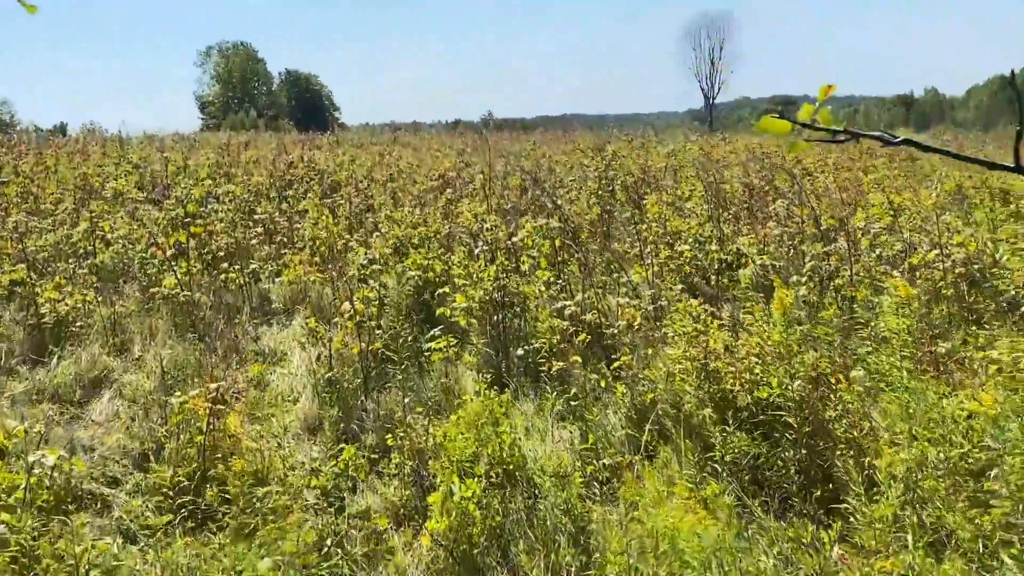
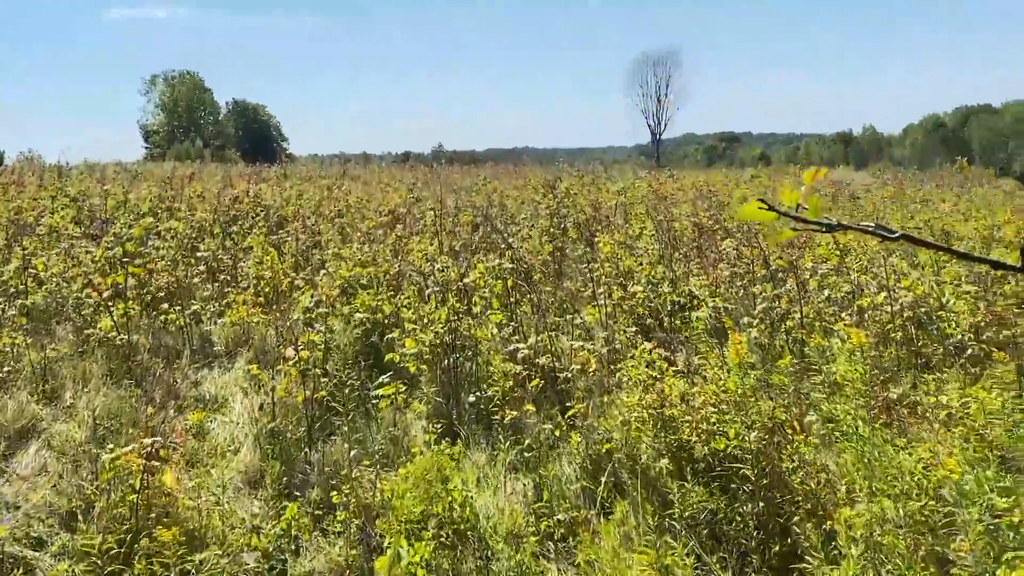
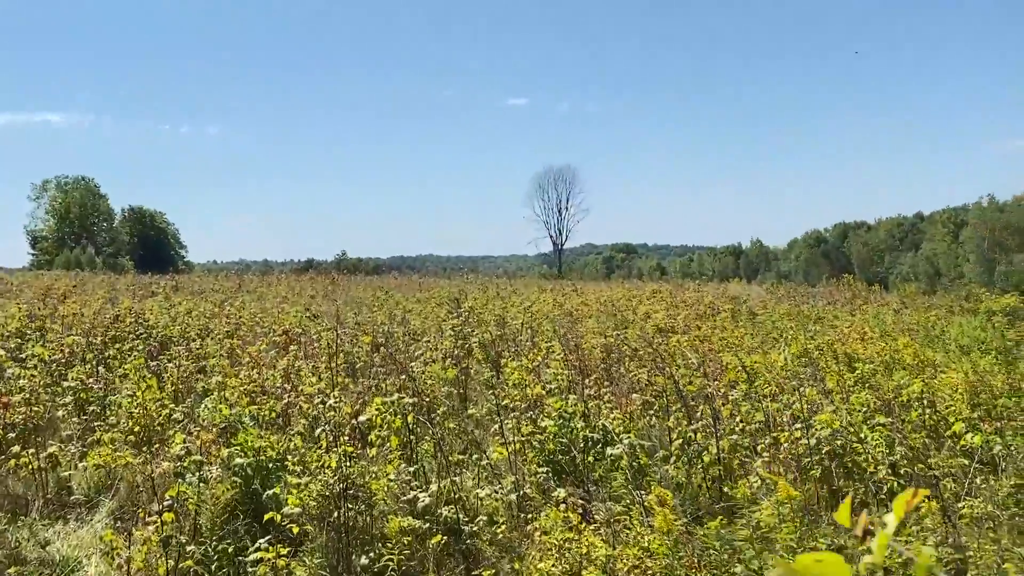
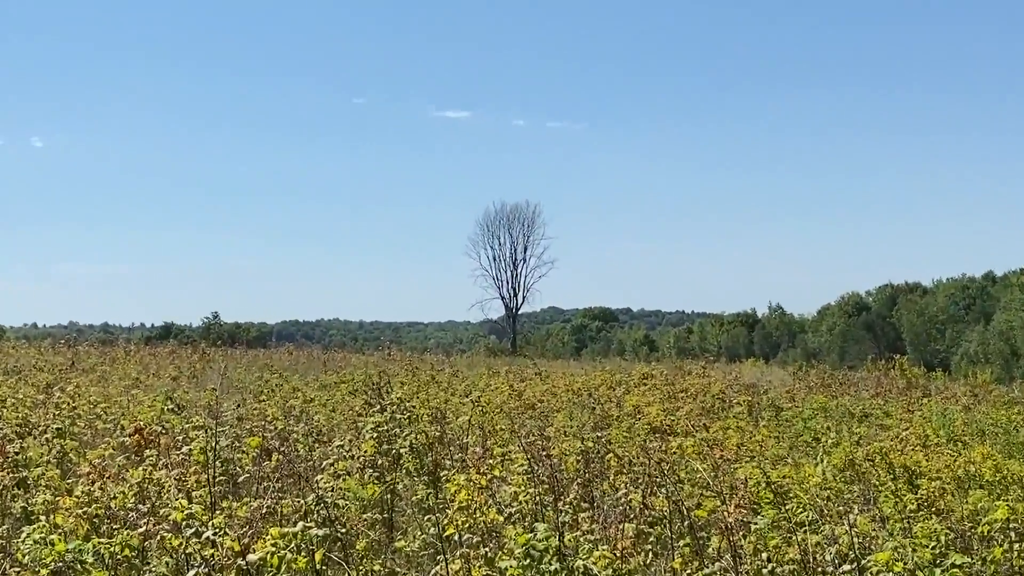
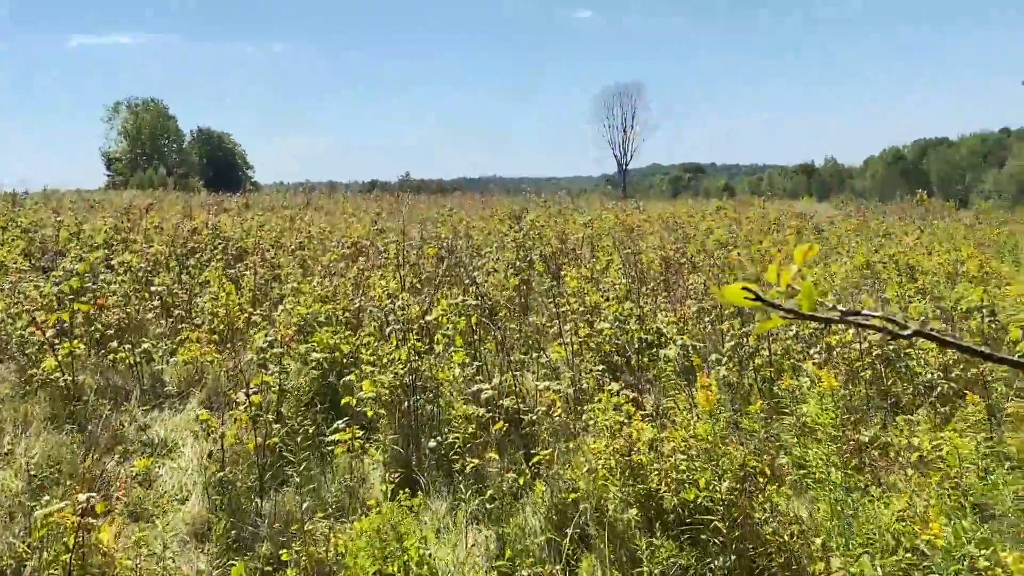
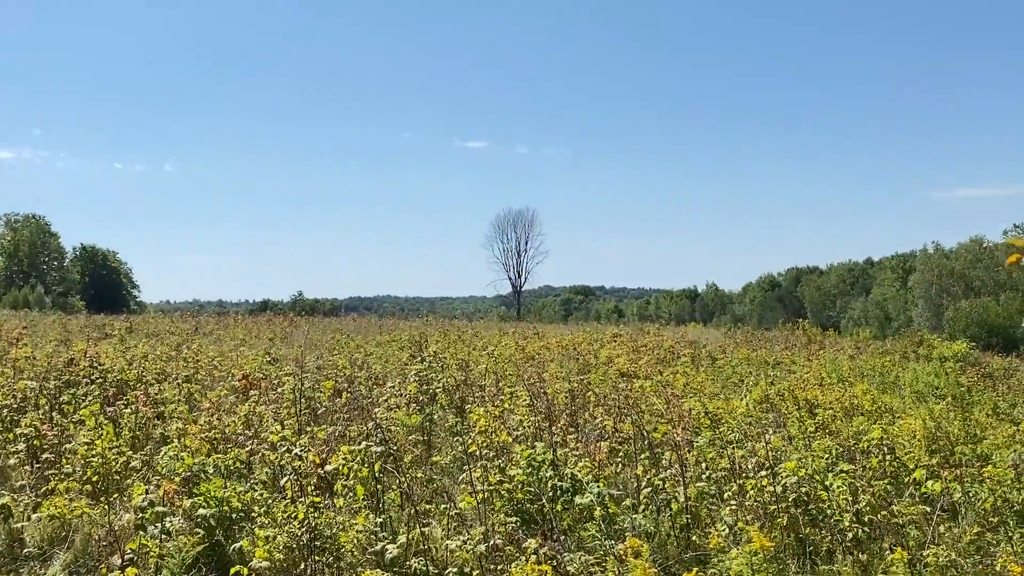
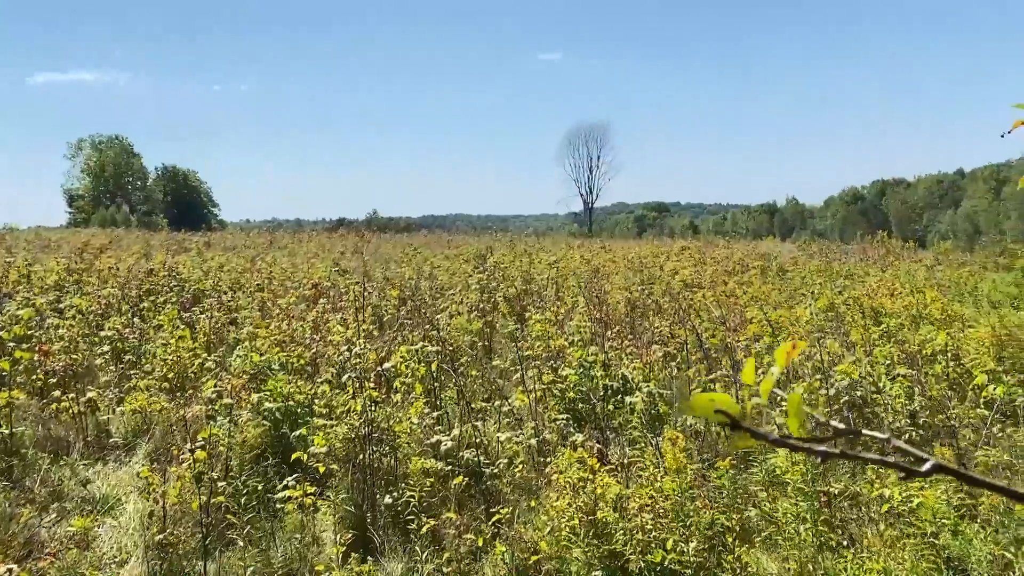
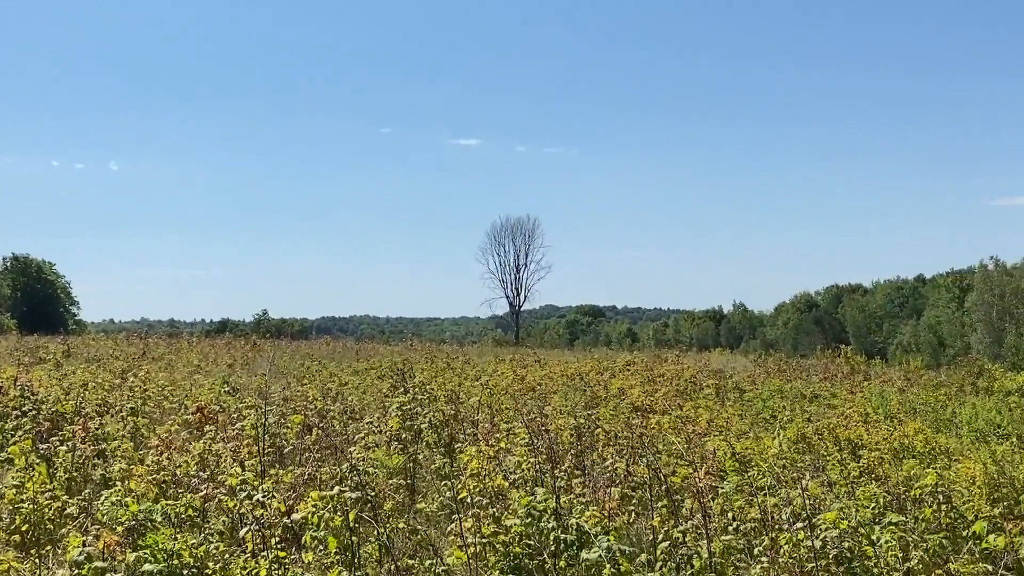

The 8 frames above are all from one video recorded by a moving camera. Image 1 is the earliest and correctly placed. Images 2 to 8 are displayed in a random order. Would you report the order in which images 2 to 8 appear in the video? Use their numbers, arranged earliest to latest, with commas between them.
2, 5, 7, 3, 6, 8, 4
